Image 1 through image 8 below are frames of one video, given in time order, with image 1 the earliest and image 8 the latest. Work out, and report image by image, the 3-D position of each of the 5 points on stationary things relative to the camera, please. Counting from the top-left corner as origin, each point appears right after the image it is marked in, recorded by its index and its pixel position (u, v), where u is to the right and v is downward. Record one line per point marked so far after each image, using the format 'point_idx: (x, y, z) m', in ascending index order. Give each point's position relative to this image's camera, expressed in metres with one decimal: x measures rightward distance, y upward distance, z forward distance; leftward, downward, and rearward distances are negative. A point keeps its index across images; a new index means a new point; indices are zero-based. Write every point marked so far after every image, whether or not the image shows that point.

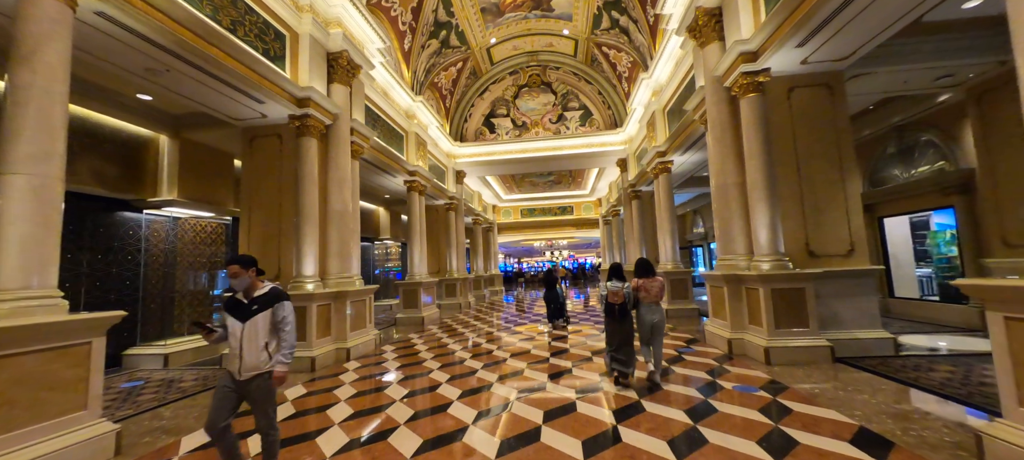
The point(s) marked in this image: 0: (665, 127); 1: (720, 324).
0: (+3.6, +2.5, +7.7) m
1: (+2.9, -1.3, +4.6) m
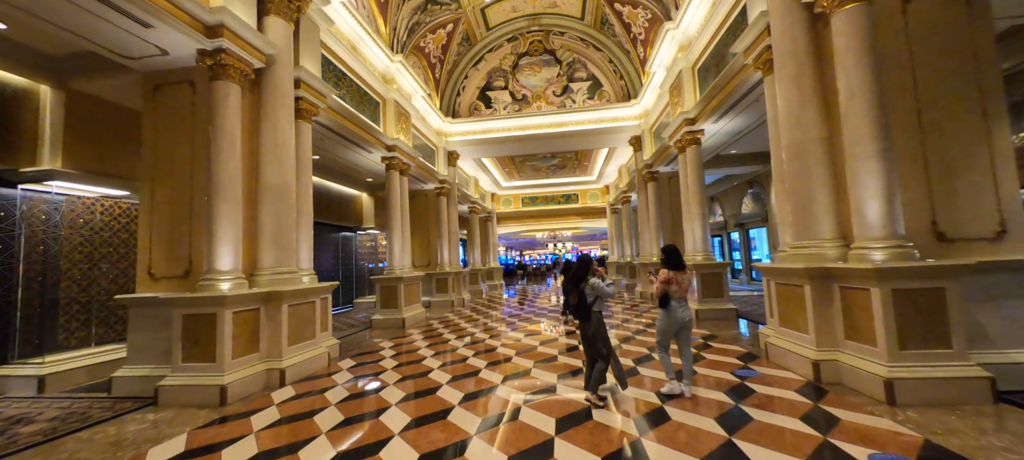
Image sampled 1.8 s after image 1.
0: (+3.6, +2.8, +6.3) m
1: (+2.8, -1.1, +3.3) m
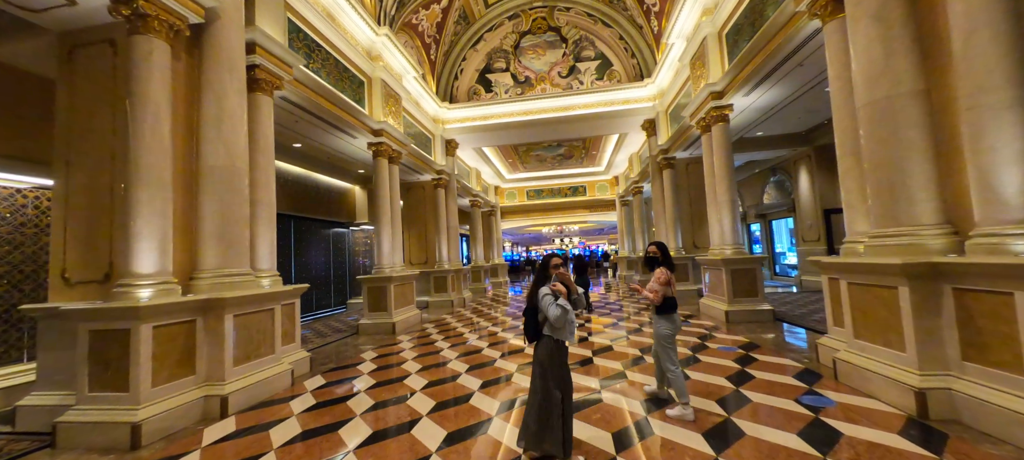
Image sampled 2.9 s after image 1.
0: (+3.6, +2.9, +5.5) m
1: (+2.8, -0.9, +2.5) m
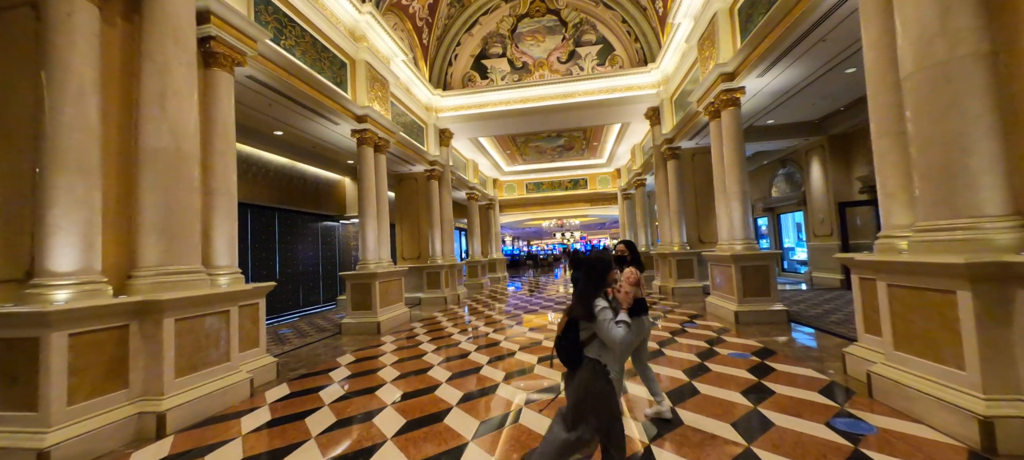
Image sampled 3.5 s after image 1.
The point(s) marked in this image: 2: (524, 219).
0: (+3.4, +3.0, +5.0) m
1: (+2.7, -0.9, +2.1) m
2: (+0.6, +0.6, +18.8) m
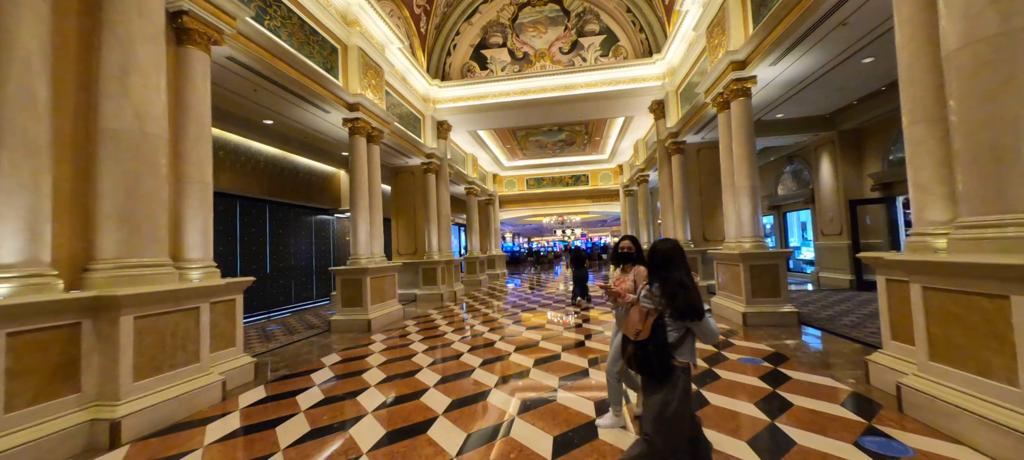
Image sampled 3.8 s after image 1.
0: (+3.4, +3.1, +4.8) m
1: (+2.6, -0.9, +1.9) m
2: (+0.6, +0.9, +18.6) m
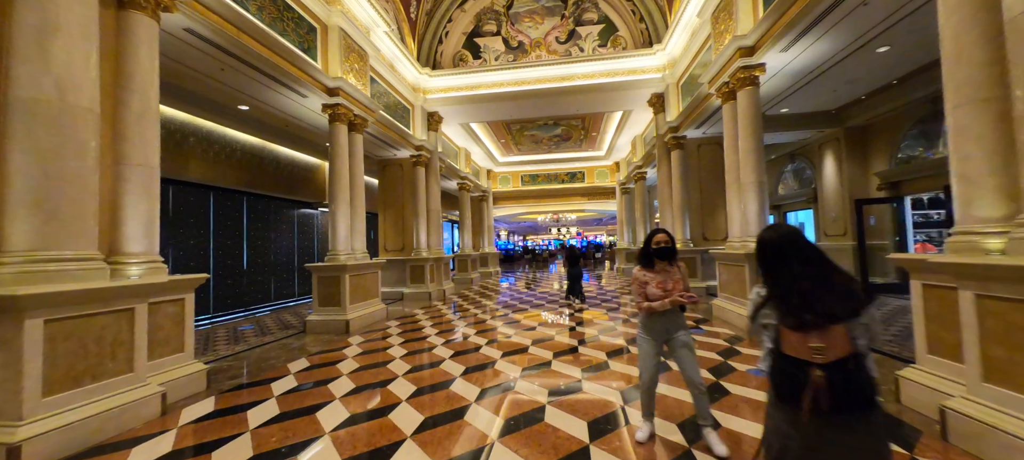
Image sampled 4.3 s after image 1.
0: (+3.3, +3.1, +4.4) m
1: (+2.5, -0.9, +1.6) m
2: (+0.3, +1.0, +18.2) m
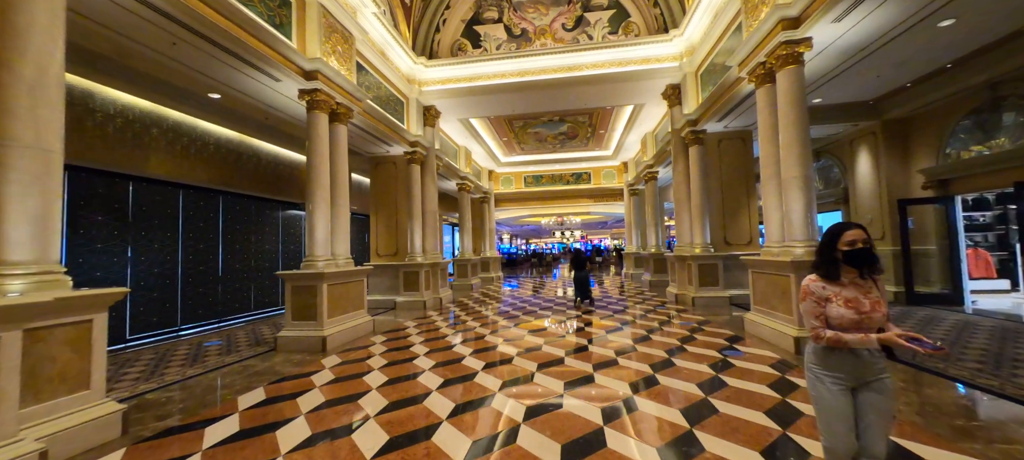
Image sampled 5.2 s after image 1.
0: (+3.3, +3.1, +3.8) m
1: (+2.5, -0.9, +0.9) m
2: (+0.4, +0.8, +17.6) m
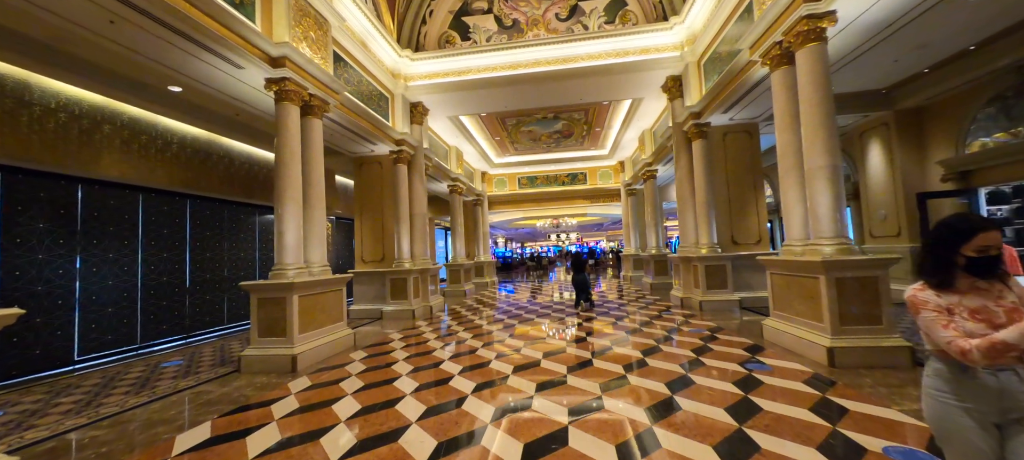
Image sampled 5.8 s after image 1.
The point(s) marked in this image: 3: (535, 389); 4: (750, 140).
0: (+3.2, +3.1, +3.4) m
1: (+2.5, -0.8, +0.5) m
2: (+0.2, +0.6, +17.2) m
3: (+0.2, -1.5, +3.1) m
4: (+4.6, +1.7, +6.3) m
